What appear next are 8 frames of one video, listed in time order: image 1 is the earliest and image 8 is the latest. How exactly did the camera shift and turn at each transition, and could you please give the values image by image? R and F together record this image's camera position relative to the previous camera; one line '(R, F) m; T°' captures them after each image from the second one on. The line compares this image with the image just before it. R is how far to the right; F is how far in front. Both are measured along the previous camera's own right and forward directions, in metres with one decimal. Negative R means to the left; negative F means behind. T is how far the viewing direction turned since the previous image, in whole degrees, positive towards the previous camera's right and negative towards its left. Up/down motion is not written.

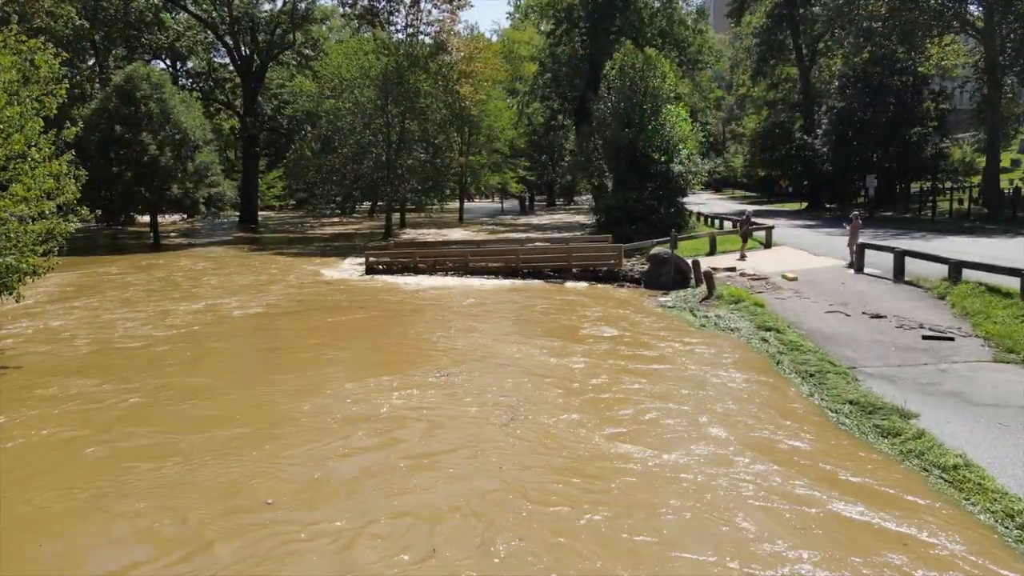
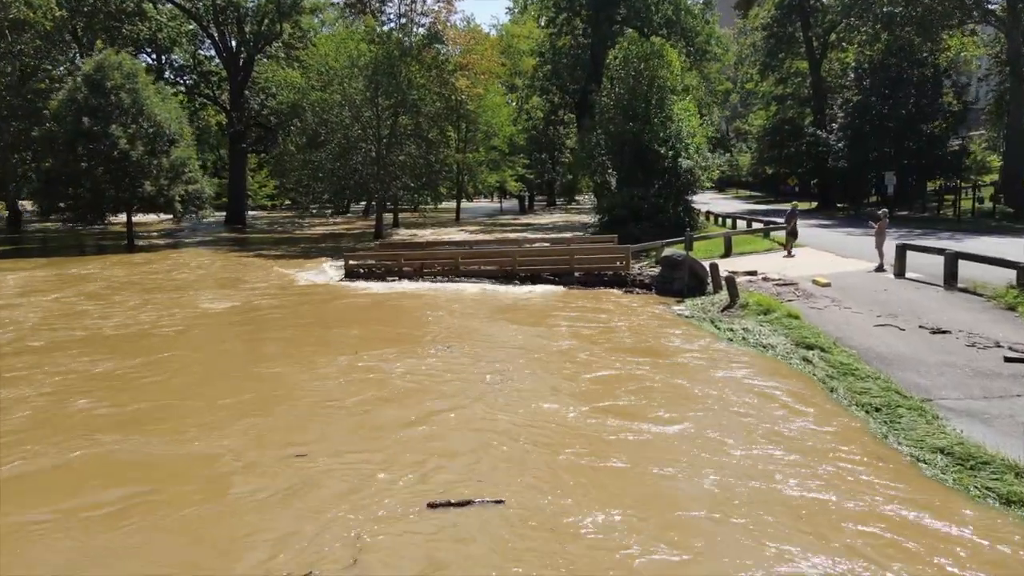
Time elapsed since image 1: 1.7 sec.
(+0.1, +1.9) m; 0°
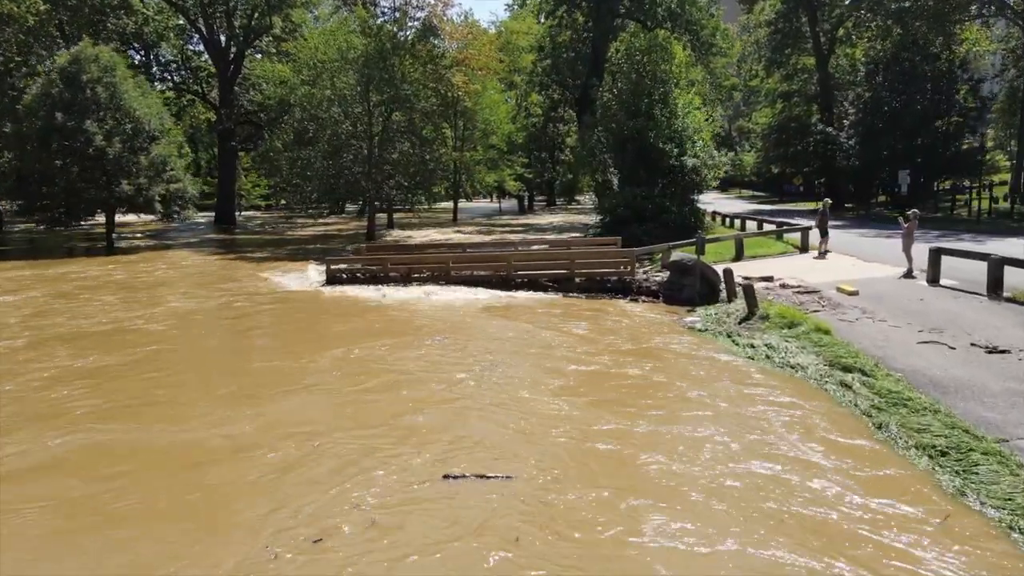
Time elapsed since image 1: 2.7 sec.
(+0.1, +1.3) m; 0°
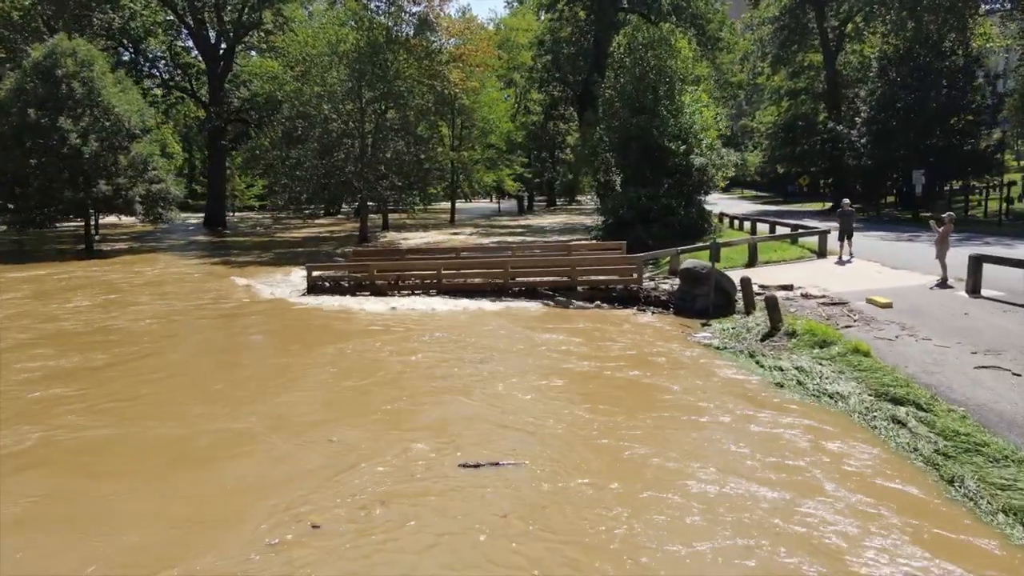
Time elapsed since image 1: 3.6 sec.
(+0.1, +1.3) m; 0°
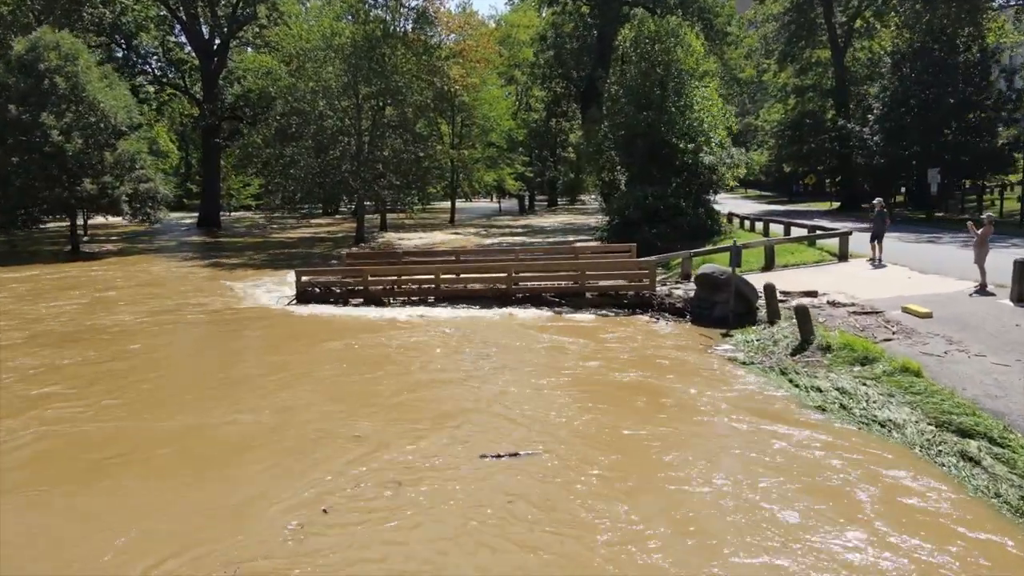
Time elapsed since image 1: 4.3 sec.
(-0.1, +1.0) m; 0°
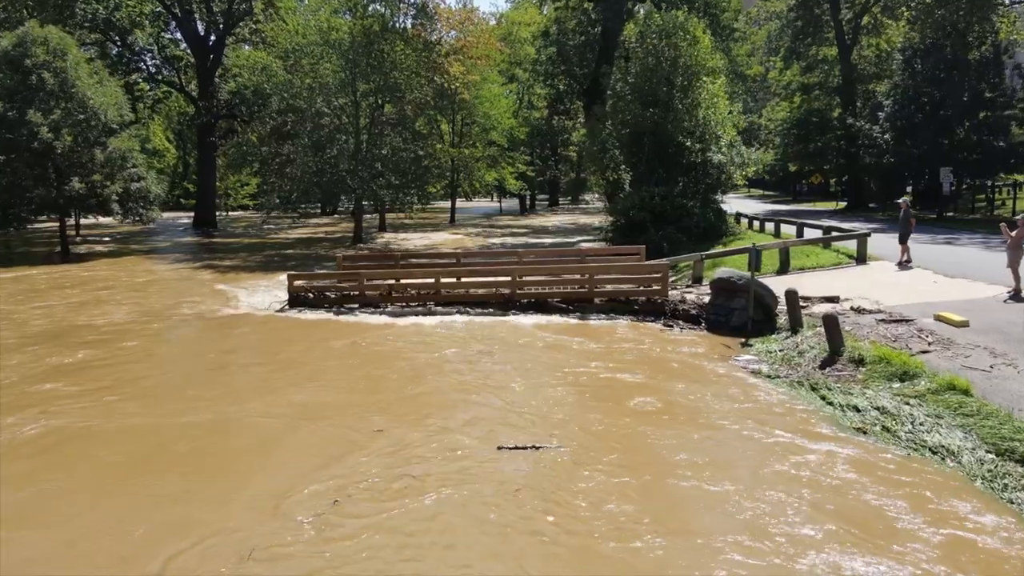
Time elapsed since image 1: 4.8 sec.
(-0.1, +0.7) m; 0°
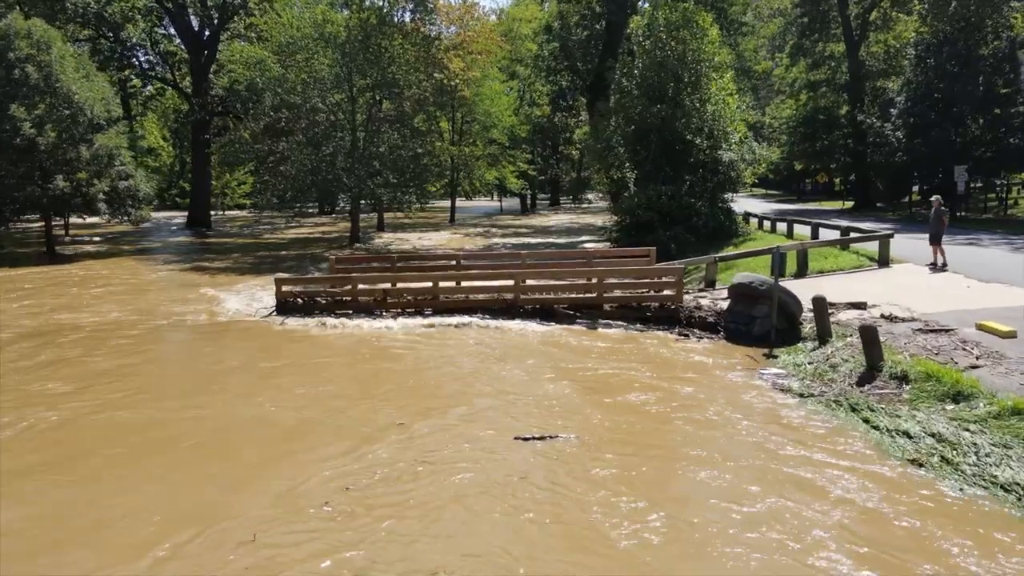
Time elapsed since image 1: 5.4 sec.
(-0.1, +0.9) m; 0°
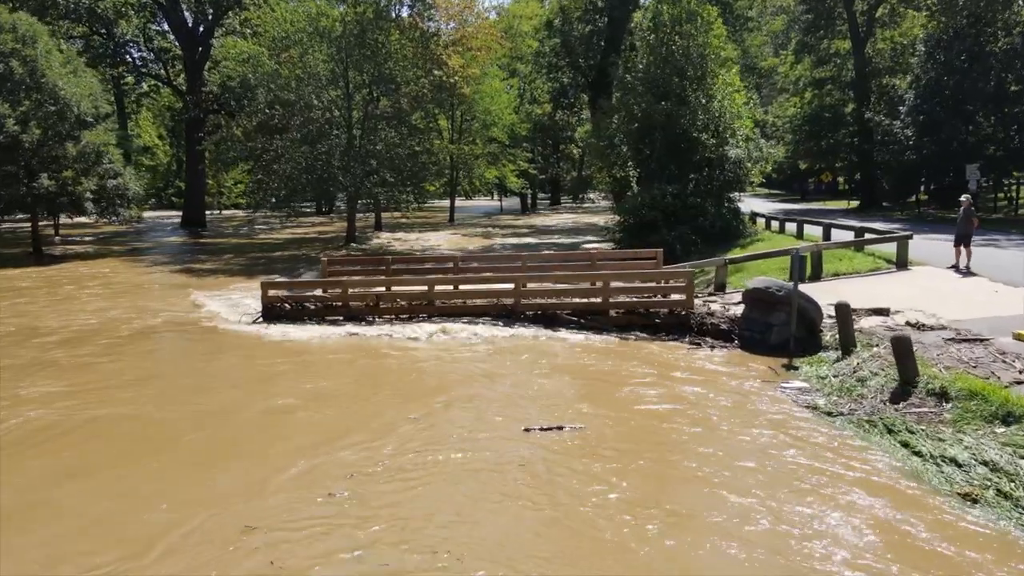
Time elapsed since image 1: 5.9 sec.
(0.0, +0.7) m; 0°
